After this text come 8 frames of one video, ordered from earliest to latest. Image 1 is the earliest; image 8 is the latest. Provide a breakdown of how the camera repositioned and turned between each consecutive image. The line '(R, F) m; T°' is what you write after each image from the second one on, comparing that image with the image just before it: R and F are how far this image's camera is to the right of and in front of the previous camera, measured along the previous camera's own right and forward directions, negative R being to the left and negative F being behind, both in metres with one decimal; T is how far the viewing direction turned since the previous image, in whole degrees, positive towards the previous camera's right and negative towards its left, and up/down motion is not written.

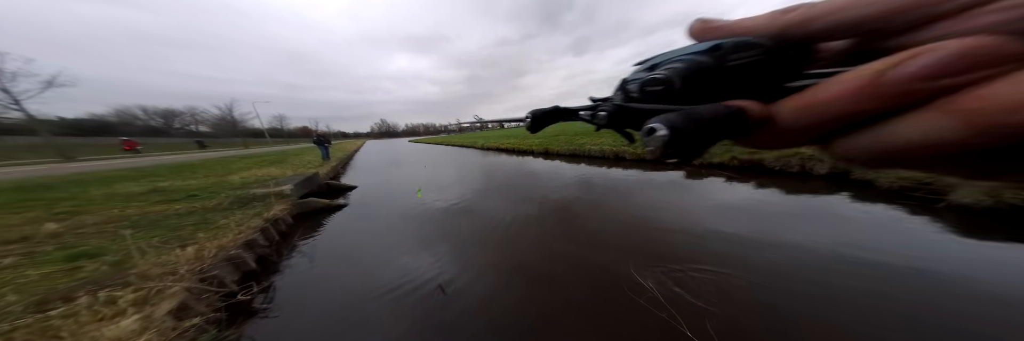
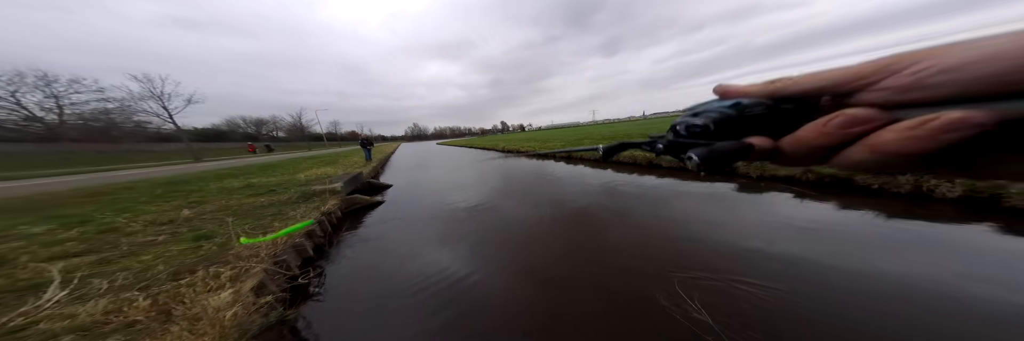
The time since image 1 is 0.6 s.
(0.0, -0.1) m; -7°
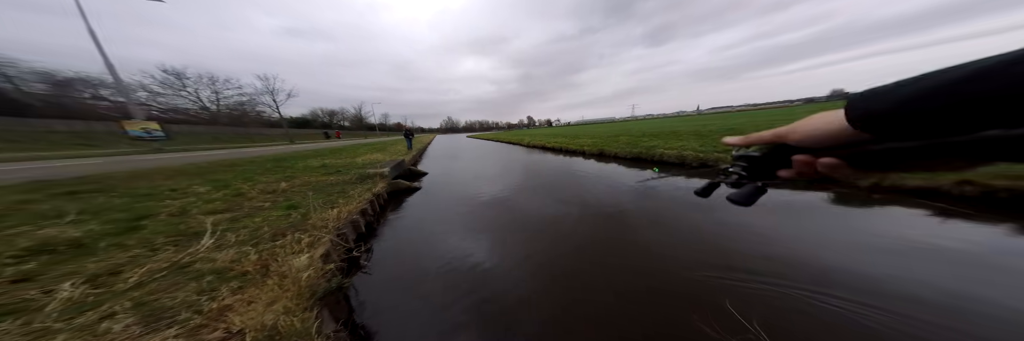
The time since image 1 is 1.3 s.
(+0.8, -0.1) m; -11°
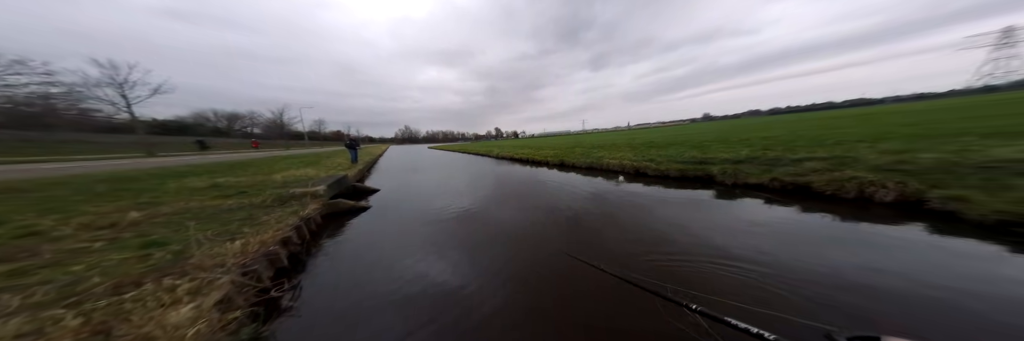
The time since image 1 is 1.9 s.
(-1.0, +0.6) m; +15°
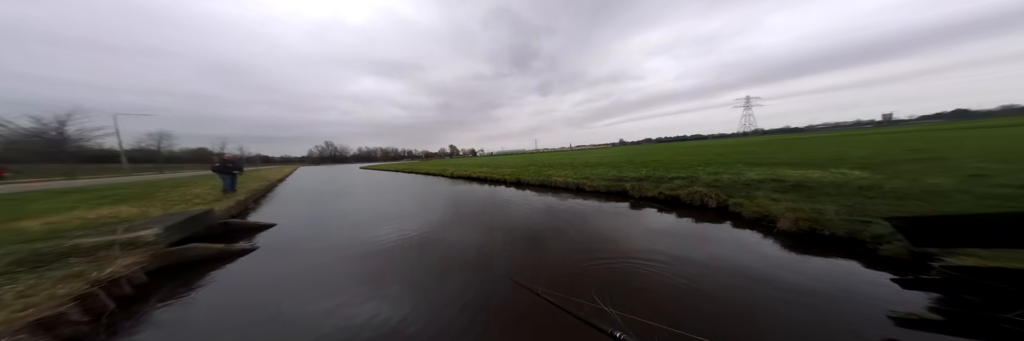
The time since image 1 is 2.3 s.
(+0.8, -0.1) m; +12°
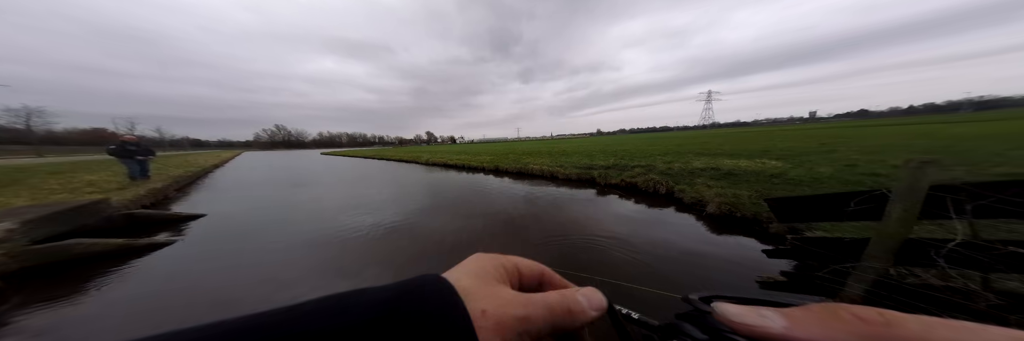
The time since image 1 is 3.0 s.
(+0.2, +0.1) m; +6°
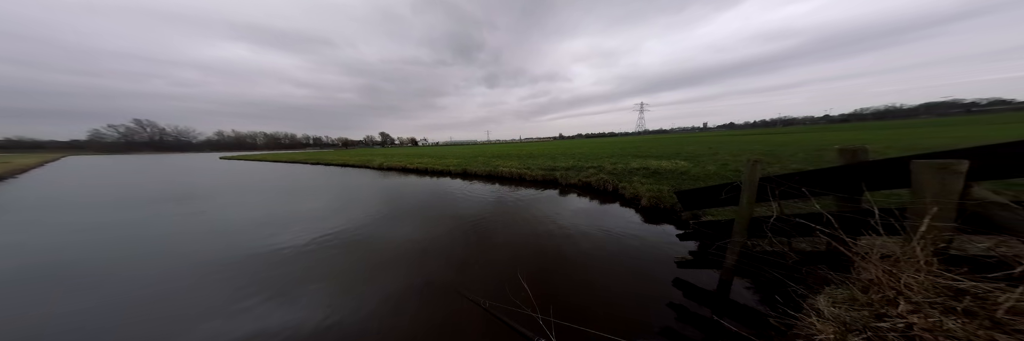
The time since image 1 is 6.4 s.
(+0.2, -0.1) m; +10°
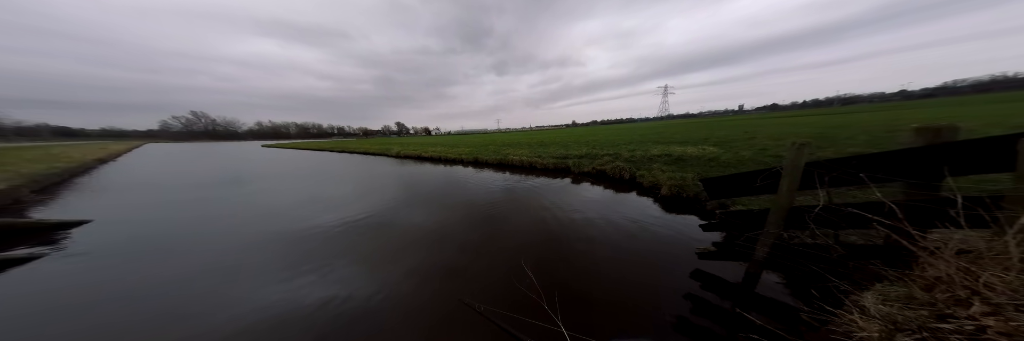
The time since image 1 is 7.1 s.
(-0.1, 0.0) m; -3°
